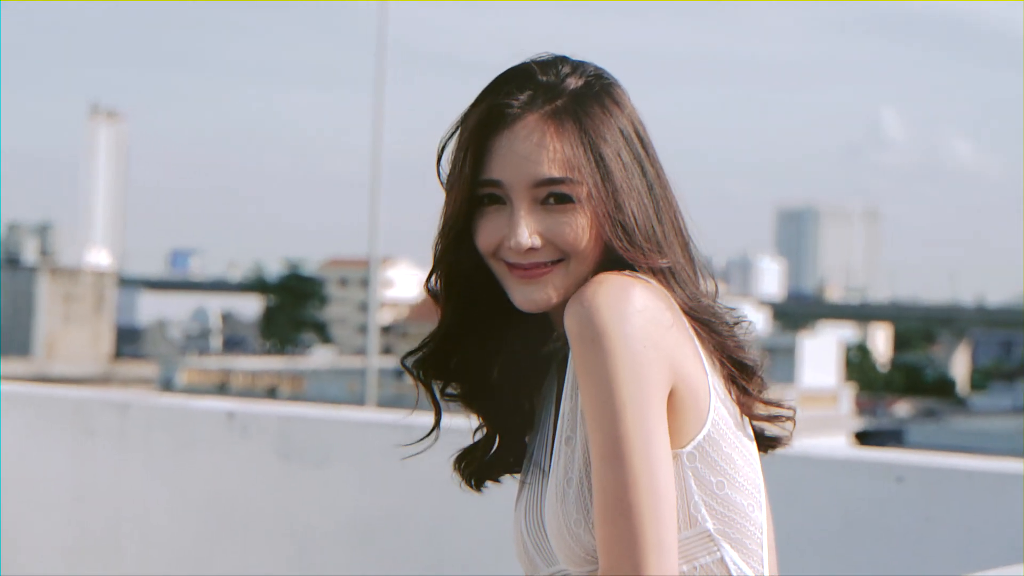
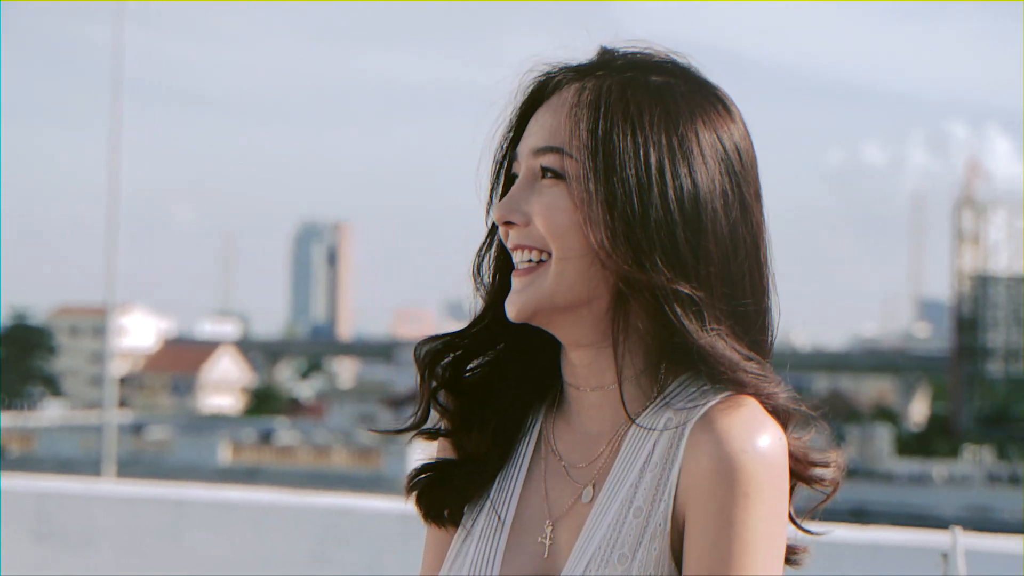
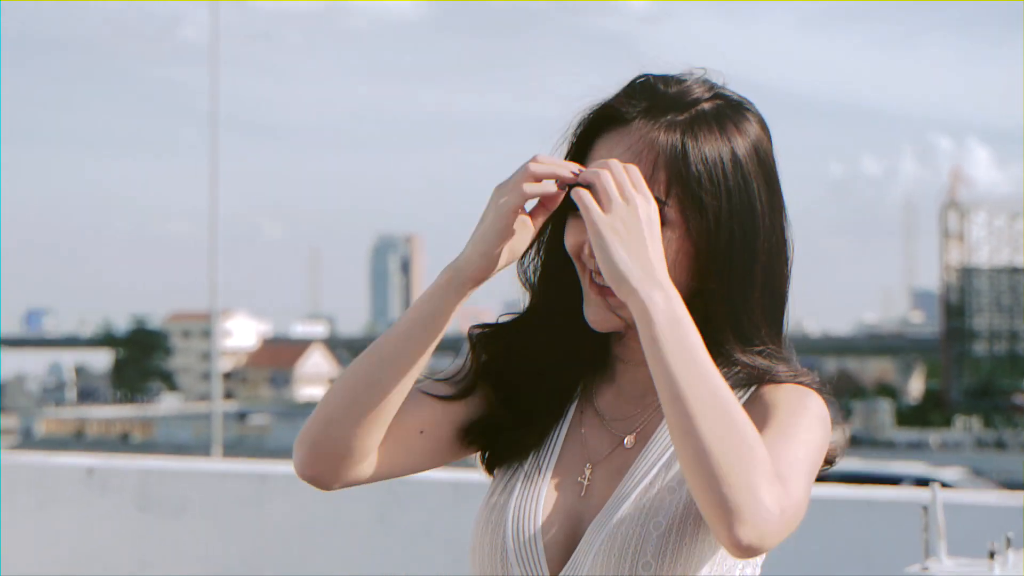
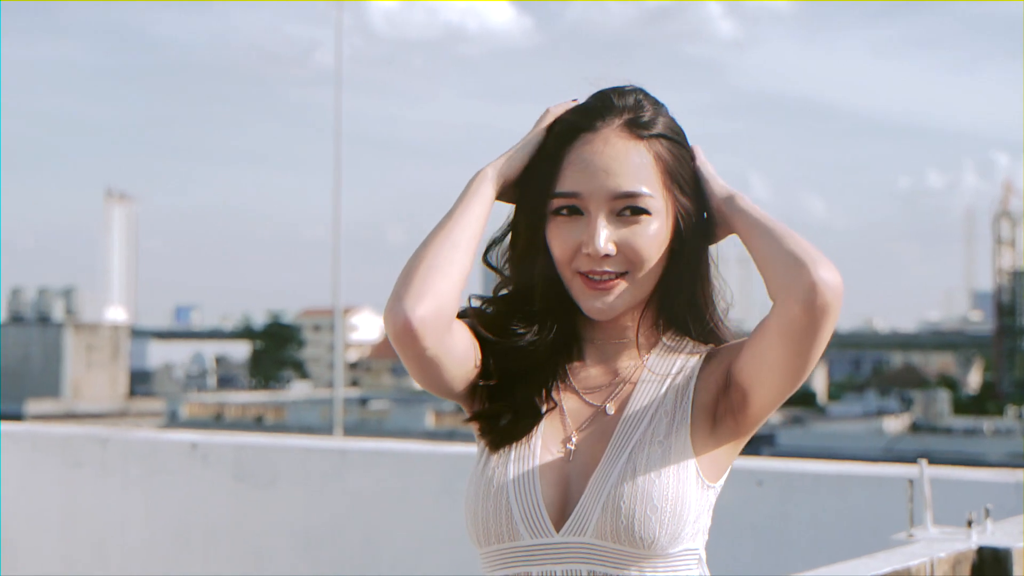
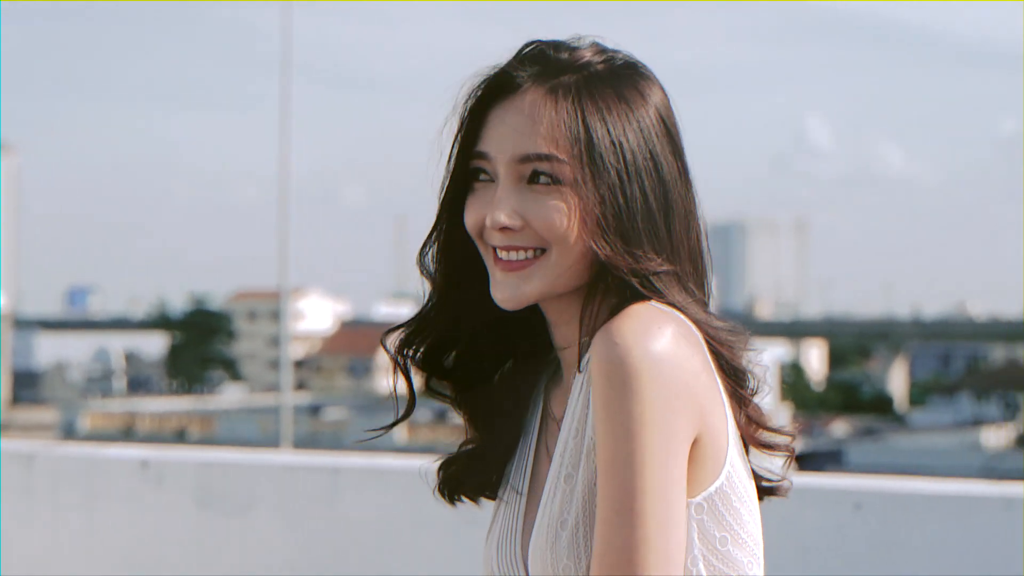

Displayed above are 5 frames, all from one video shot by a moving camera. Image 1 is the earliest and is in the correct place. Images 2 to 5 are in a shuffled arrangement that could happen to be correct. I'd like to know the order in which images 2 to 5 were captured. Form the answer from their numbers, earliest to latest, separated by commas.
5, 2, 3, 4
